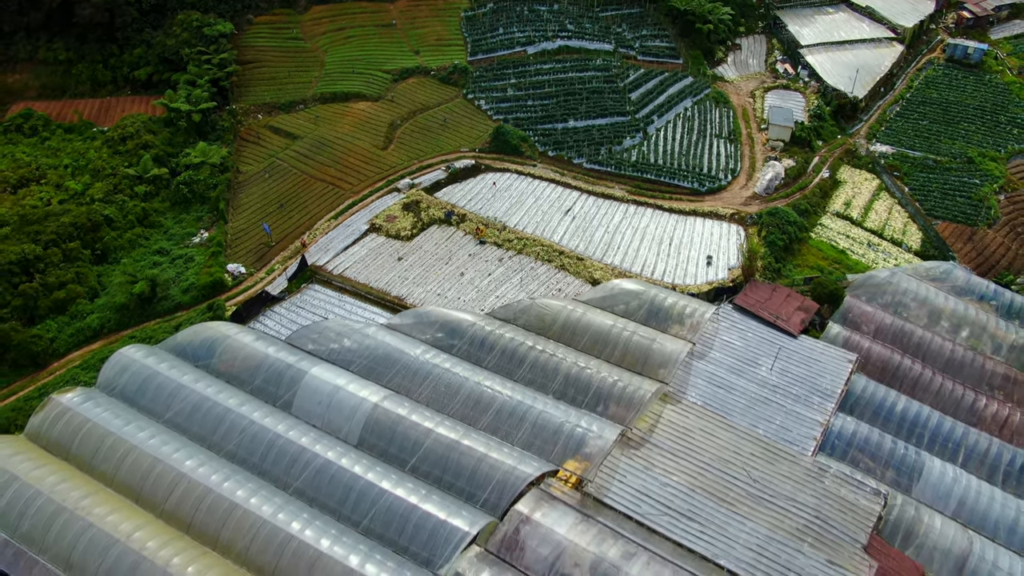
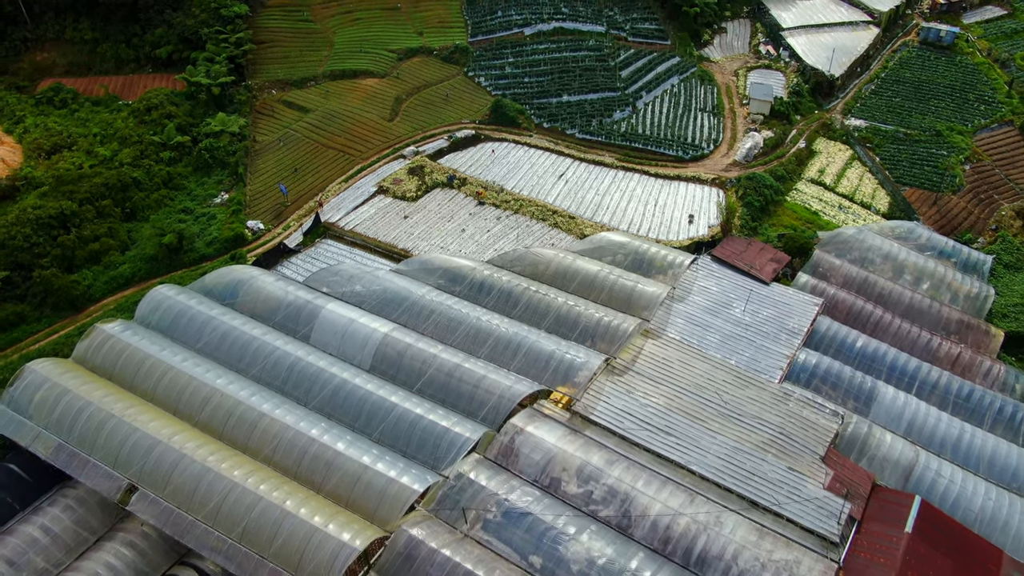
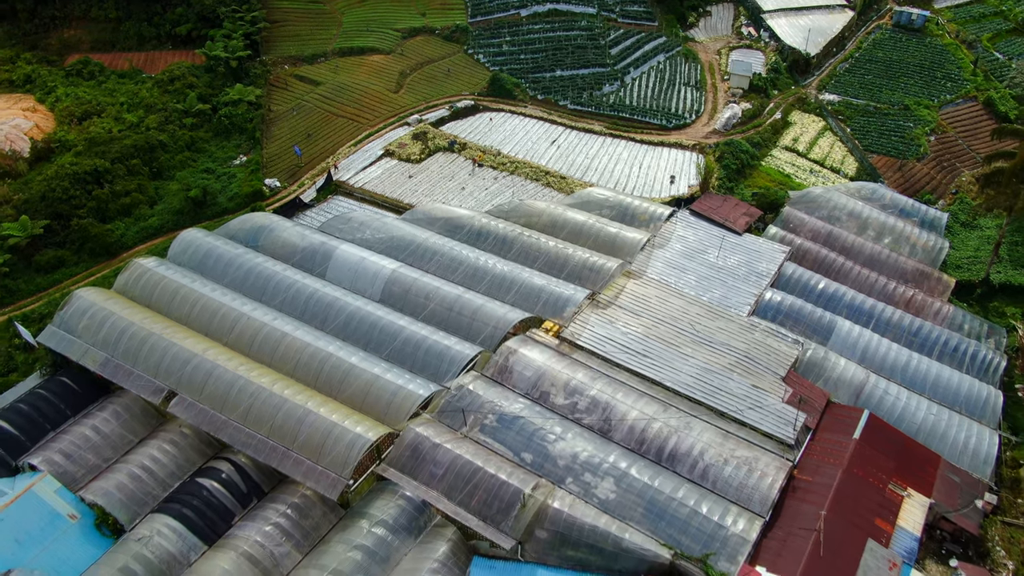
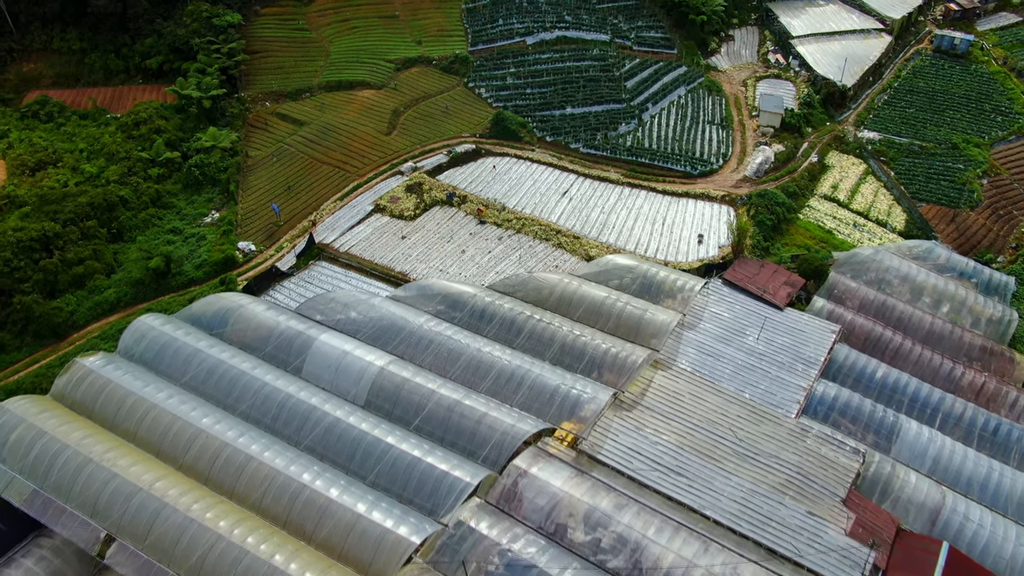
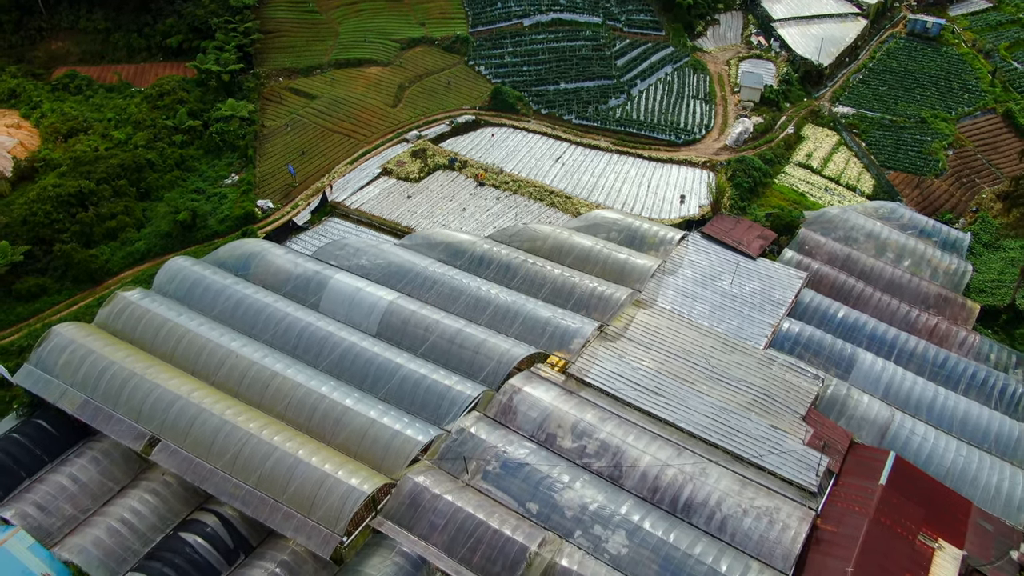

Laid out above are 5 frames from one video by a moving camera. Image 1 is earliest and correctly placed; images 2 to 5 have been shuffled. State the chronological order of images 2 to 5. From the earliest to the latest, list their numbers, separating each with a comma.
4, 2, 5, 3
